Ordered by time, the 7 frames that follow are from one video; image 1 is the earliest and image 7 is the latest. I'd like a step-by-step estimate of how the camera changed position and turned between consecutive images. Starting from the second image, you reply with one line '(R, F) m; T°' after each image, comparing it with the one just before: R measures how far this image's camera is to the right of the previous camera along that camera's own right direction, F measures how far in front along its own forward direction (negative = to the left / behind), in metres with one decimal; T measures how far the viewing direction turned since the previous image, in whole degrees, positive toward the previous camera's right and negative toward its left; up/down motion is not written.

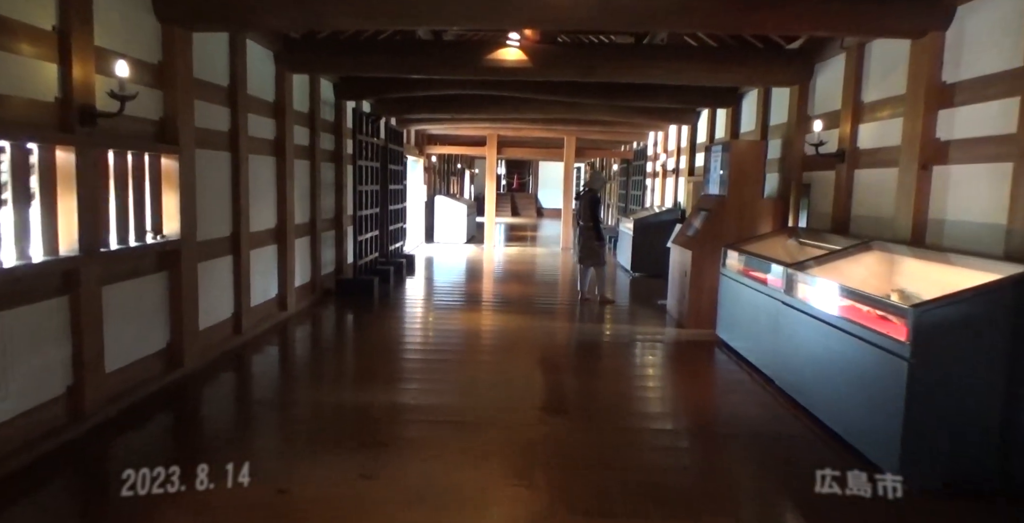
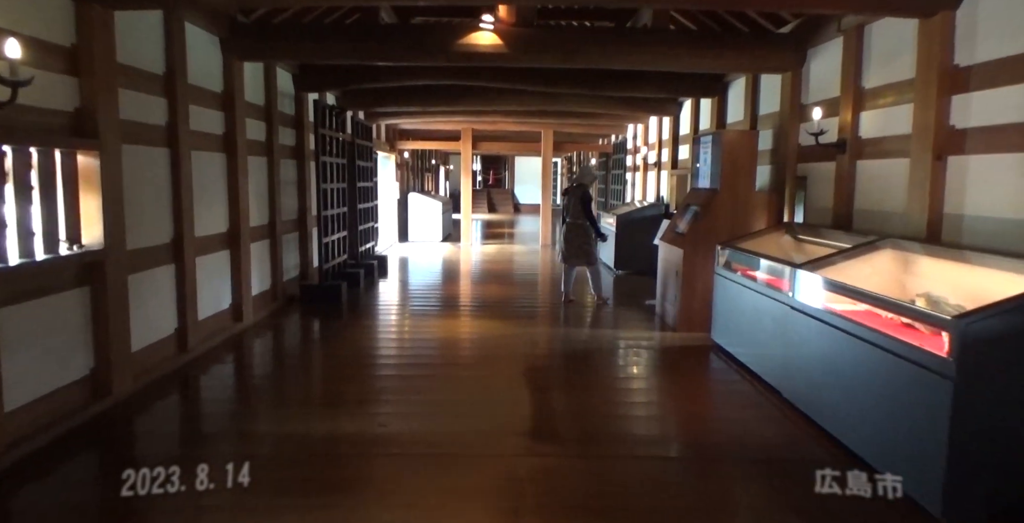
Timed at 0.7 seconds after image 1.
(0.0, +0.5) m; +2°
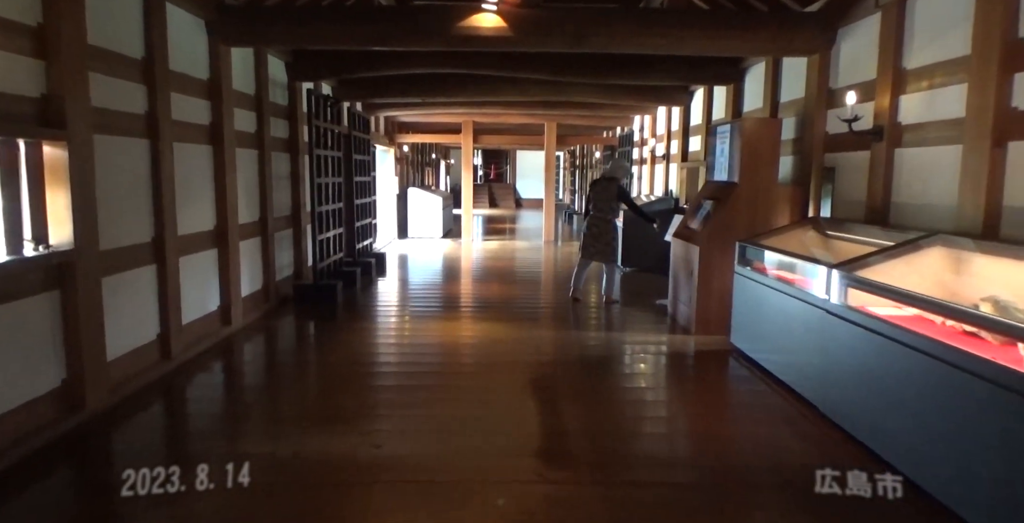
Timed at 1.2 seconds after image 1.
(-0.1, +0.4) m; 0°
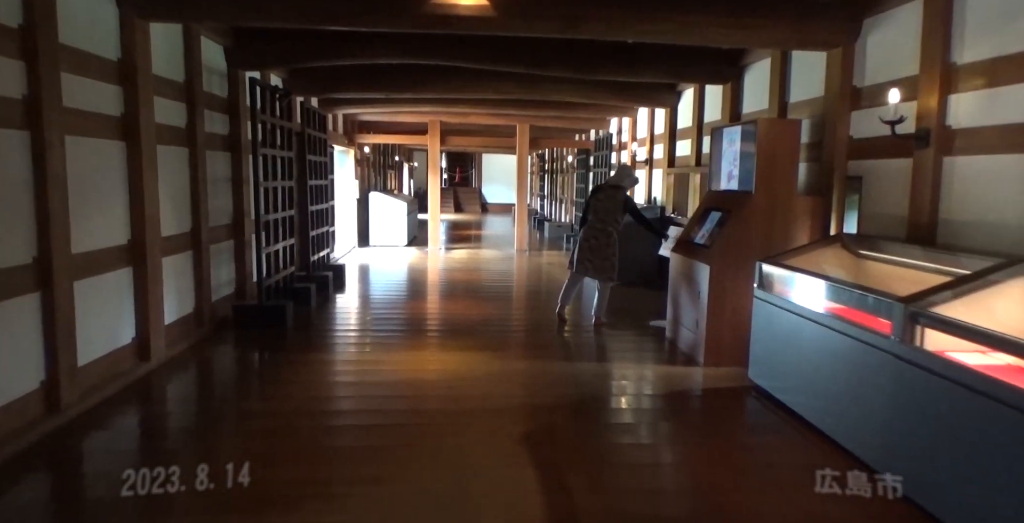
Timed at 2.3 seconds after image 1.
(-0.1, +0.8) m; +3°
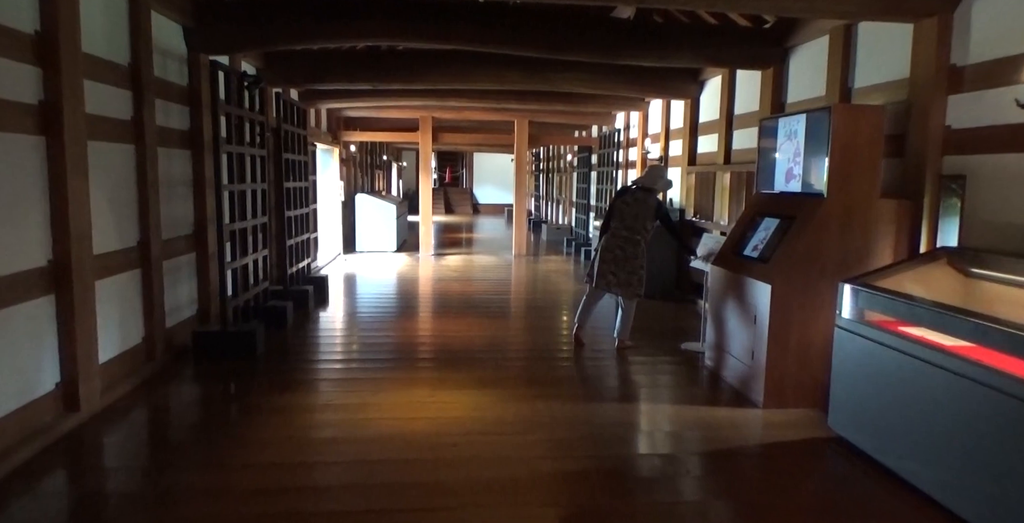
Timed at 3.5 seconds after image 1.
(-0.2, +0.9) m; +1°
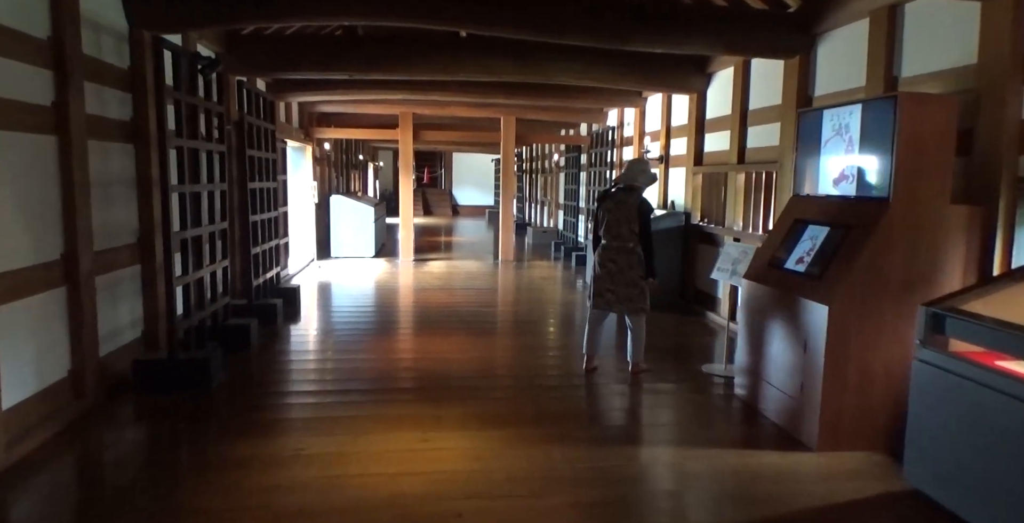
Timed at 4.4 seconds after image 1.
(-0.1, +0.7) m; +2°
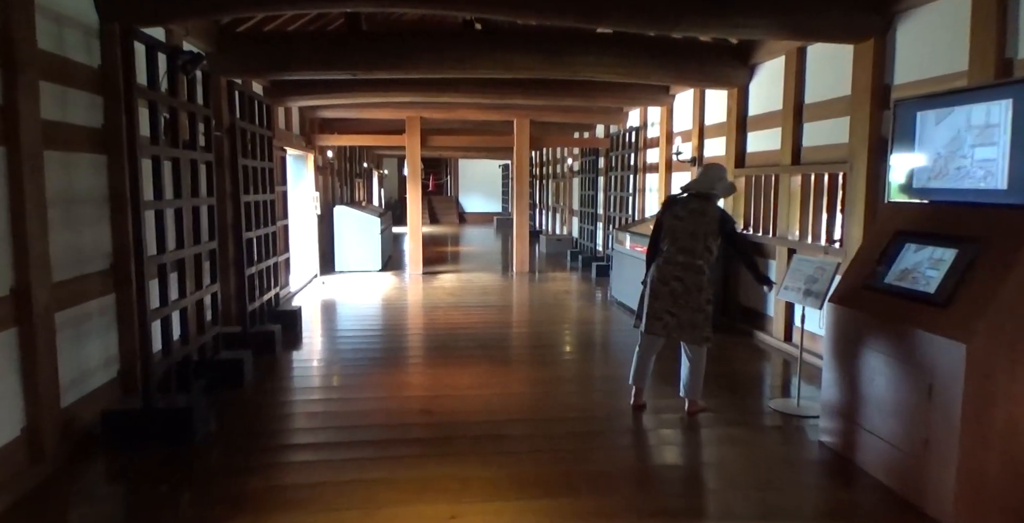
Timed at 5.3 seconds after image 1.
(-0.2, +0.7) m; 0°
